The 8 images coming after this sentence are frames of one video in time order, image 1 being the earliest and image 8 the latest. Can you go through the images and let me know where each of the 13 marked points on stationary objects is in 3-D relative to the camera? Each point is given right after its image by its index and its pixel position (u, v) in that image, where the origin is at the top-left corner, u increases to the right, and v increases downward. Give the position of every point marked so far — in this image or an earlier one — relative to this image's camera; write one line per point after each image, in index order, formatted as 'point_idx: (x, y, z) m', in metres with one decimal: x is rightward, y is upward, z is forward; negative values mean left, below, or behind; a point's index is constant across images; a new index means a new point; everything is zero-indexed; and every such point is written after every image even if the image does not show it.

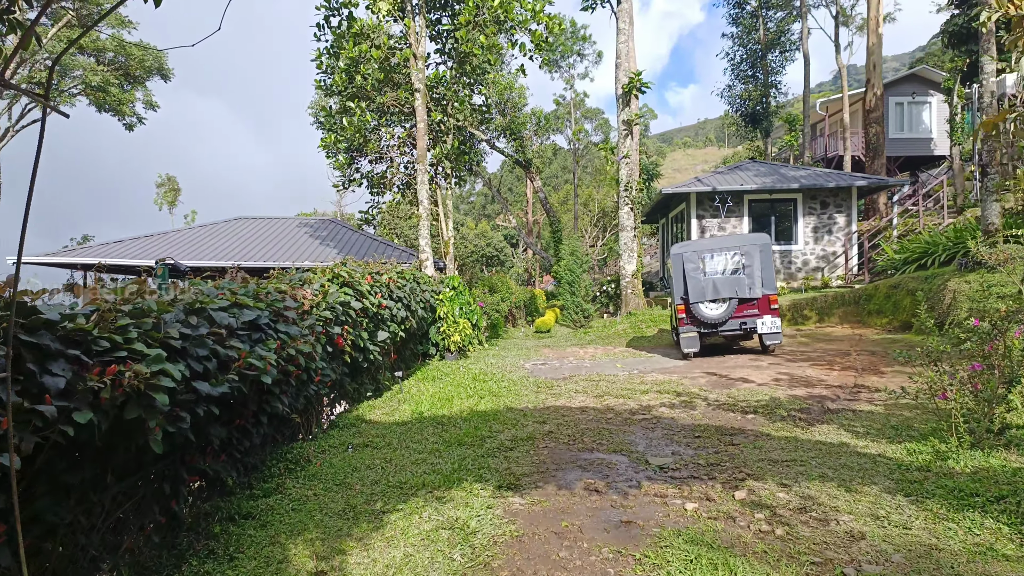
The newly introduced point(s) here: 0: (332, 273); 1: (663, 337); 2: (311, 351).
0: (-1.8, +0.2, +6.6) m
1: (+3.3, -1.1, +14.1) m
2: (-1.6, -0.5, +5.2) m
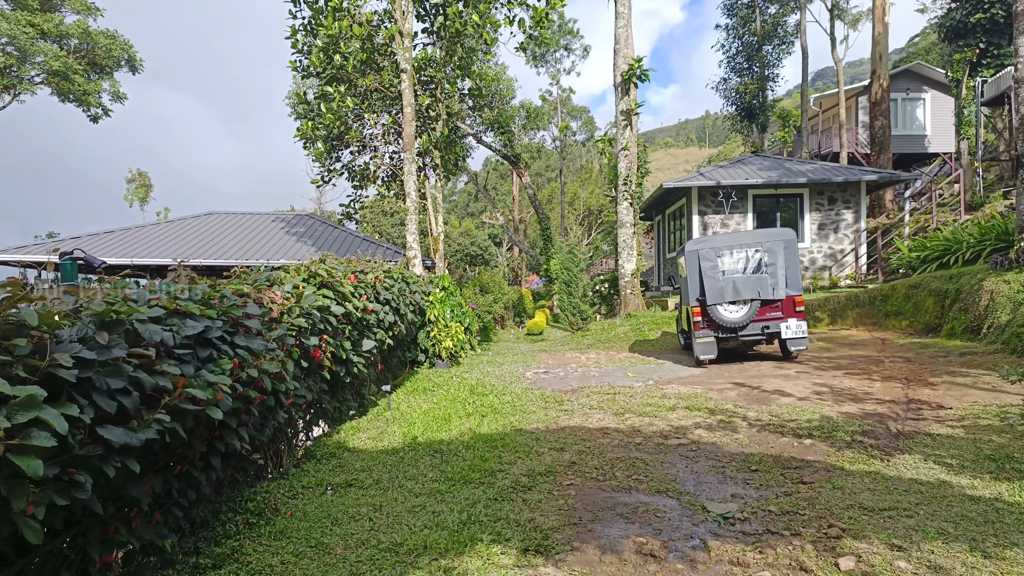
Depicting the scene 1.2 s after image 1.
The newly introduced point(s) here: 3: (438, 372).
0: (-1.7, +0.1, +5.5) m
1: (+3.2, -1.1, +13.2) m
2: (-1.5, -0.5, +4.2) m
3: (-1.1, -1.3, +10.0) m
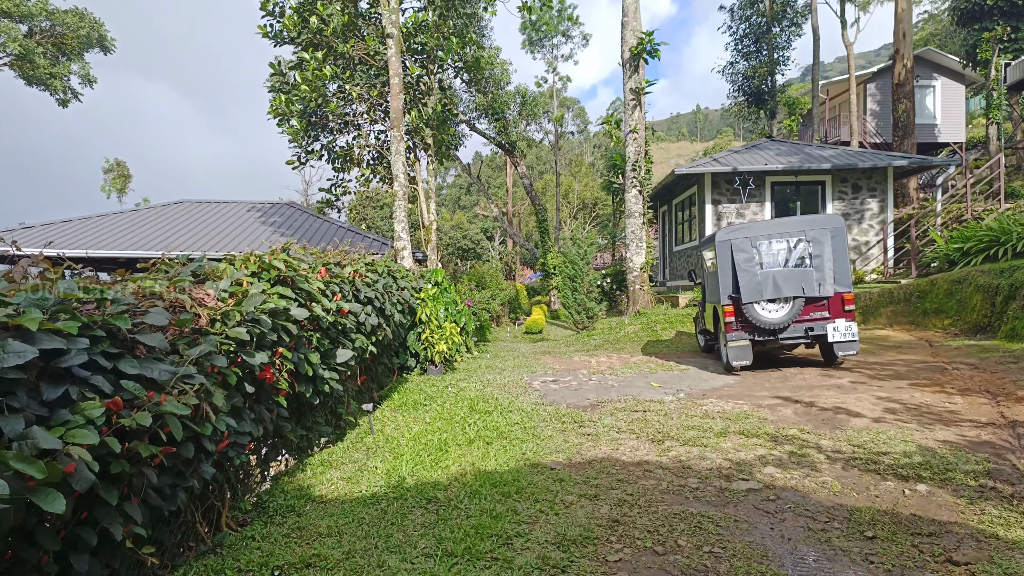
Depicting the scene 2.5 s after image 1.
0: (-1.6, +0.2, +4.2) m
1: (+3.2, -1.0, +11.9) m
2: (-1.4, -0.5, +2.8) m
3: (-1.1, -1.3, +8.7) m
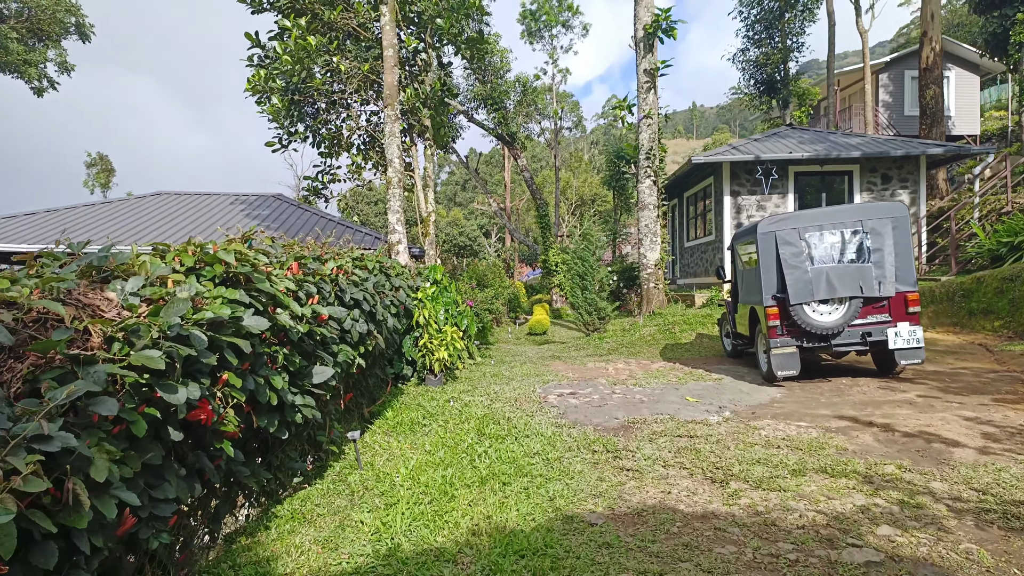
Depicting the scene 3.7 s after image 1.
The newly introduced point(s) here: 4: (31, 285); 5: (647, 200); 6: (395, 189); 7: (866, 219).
0: (-1.5, +0.2, +3.1) m
1: (+3.3, -1.0, +10.9) m
2: (-1.2, -0.5, +1.7) m
3: (-1.0, -1.2, +7.6) m
4: (-1.6, 0.0, +2.1) m
5: (+2.8, +1.8, +13.4) m
6: (-1.6, +1.4, +9.0) m
7: (+3.8, +0.7, +7.0) m
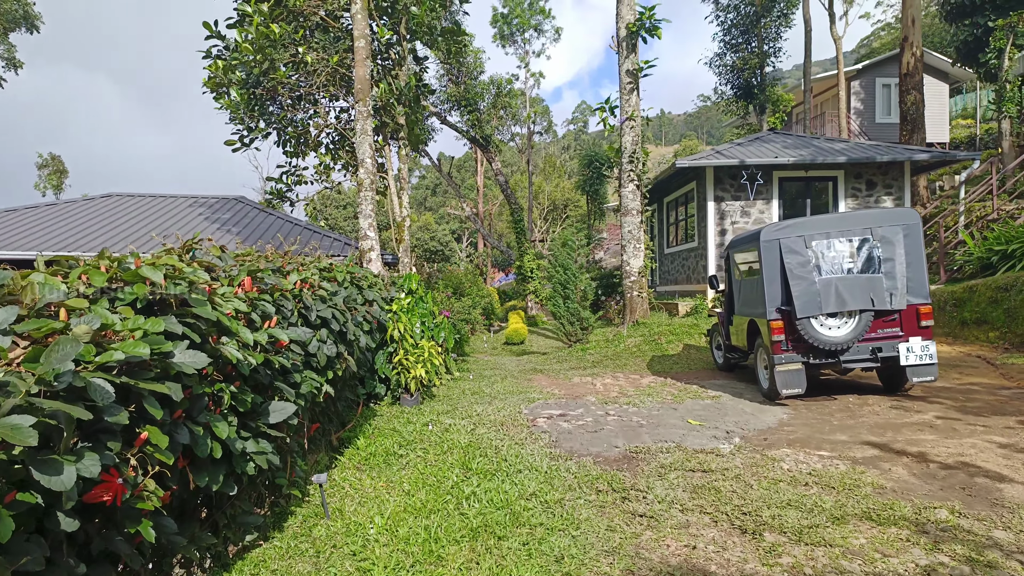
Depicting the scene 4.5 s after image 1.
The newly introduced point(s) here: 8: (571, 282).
0: (-1.4, +0.1, +2.4) m
1: (+3.0, -1.1, +10.4) m
2: (-1.1, -0.6, +1.1) m
3: (-1.2, -1.4, +6.9) m
4: (-1.5, -0.1, +1.4) m
5: (+2.4, +1.7, +12.9) m
6: (-1.9, +1.2, +8.3) m
7: (+3.7, +0.6, +6.5) m
8: (+1.1, +0.1, +12.6) m
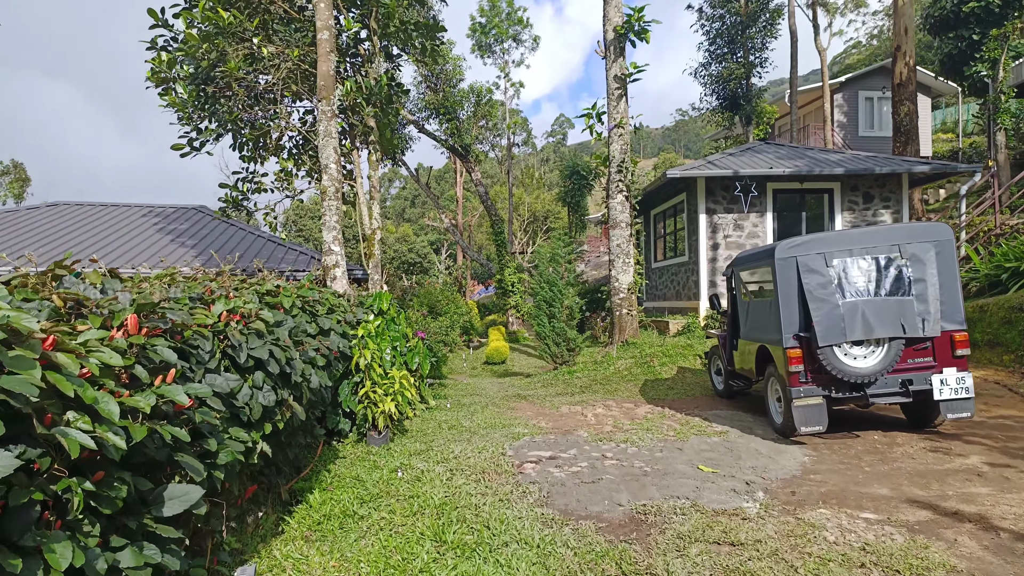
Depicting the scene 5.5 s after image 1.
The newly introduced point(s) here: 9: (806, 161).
0: (-1.4, -0.1, +1.5) m
1: (+2.7, -1.4, +9.6) m
2: (-1.1, -0.7, +0.2) m
3: (-1.3, -1.6, +6.0) m
4: (-1.5, -0.2, +0.5) m
5: (+2.0, +1.3, +12.2) m
6: (-2.1, +1.0, +7.4) m
7: (+3.5, +0.4, +5.8) m
8: (+0.8, -0.2, +11.7) m
9: (+5.9, +2.6, +13.0) m
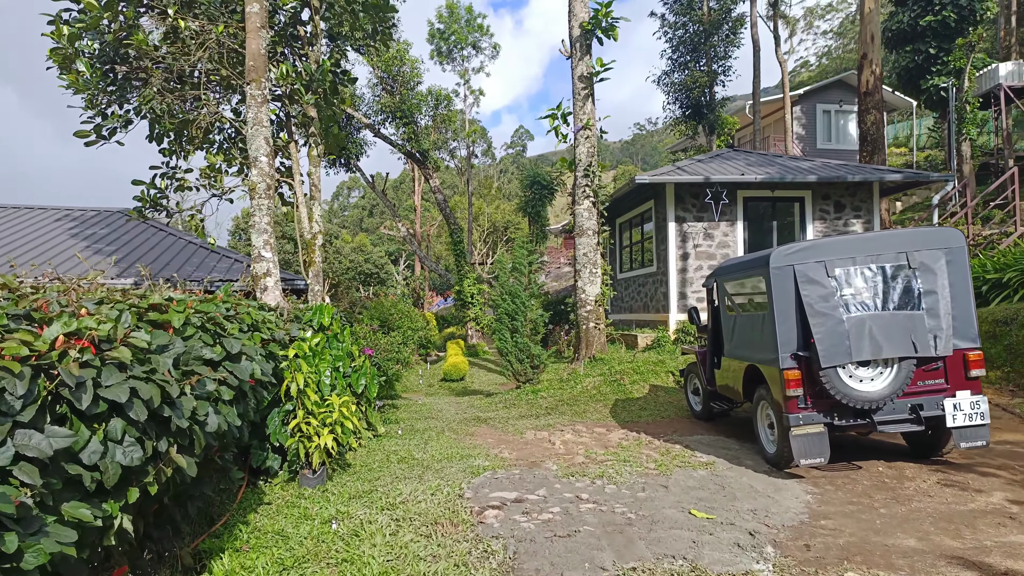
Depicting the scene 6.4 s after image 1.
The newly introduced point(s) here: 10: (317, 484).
0: (-1.5, -0.1, +0.5) m
1: (+2.1, -1.6, +8.9) m
2: (-1.0, -0.7, -0.8) m
3: (-1.6, -1.7, +5.0) m
4: (-1.5, -0.2, -0.4) m
5: (+1.3, +1.1, +11.4) m
6: (-2.5, +0.9, +6.4) m
7: (+3.2, +0.3, +5.2) m
8: (+0.1, -0.4, +10.9) m
9: (+5.1, +2.3, +12.5) m
10: (-1.7, -1.7, +5.6) m
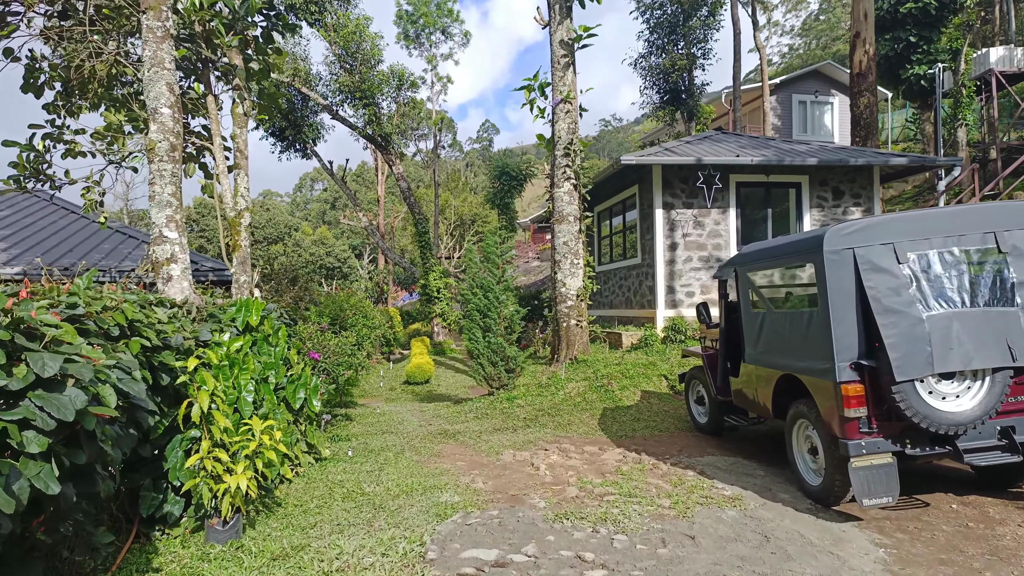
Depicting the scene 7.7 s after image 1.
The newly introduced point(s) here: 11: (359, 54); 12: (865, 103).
0: (-1.4, -0.1, -0.8) m
1: (+1.8, -1.5, +7.7) m
2: (-0.9, -0.7, -2.1) m
3: (-1.8, -1.6, +3.7) m
4: (-1.3, -0.2, -1.8) m
5: (+0.8, +1.2, +10.2) m
6: (-2.7, +1.0, +5.0) m
7: (+3.1, +0.4, +4.0) m
8: (-0.3, -0.3, +9.6) m
9: (+4.6, +2.4, +11.5) m
10: (-1.8, -1.6, +4.2) m
11: (-4.5, +7.0, +19.1) m
12: (+7.8, +4.1, +14.2) m
